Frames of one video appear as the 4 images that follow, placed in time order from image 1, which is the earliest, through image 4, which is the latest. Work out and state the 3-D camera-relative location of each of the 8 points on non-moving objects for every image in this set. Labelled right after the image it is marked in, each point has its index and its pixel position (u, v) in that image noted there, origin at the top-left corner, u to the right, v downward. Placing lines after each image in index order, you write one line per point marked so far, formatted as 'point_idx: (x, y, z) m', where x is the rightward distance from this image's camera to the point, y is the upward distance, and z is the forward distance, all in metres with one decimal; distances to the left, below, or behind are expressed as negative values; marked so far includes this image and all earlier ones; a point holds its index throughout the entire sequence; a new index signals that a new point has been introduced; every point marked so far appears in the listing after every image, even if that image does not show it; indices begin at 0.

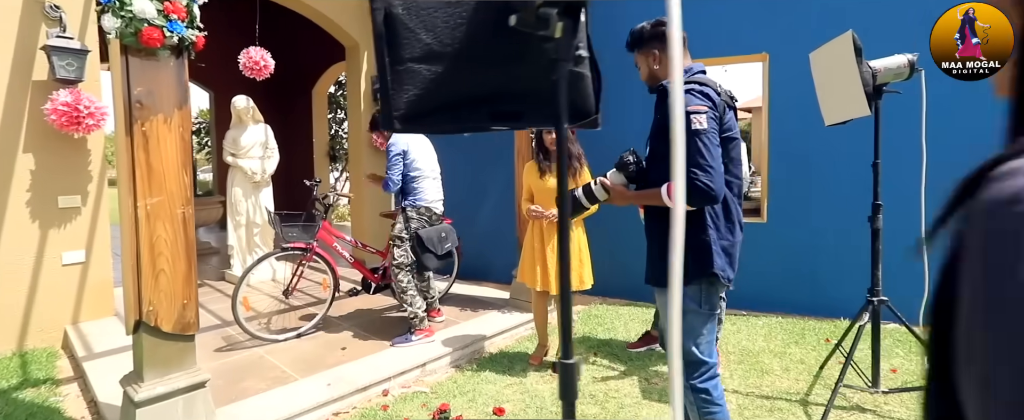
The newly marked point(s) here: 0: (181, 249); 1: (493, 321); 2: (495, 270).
0: (-1.5, -0.2, +2.0) m
1: (-0.2, -0.9, +3.8) m
2: (-0.2, -0.6, +5.0) m
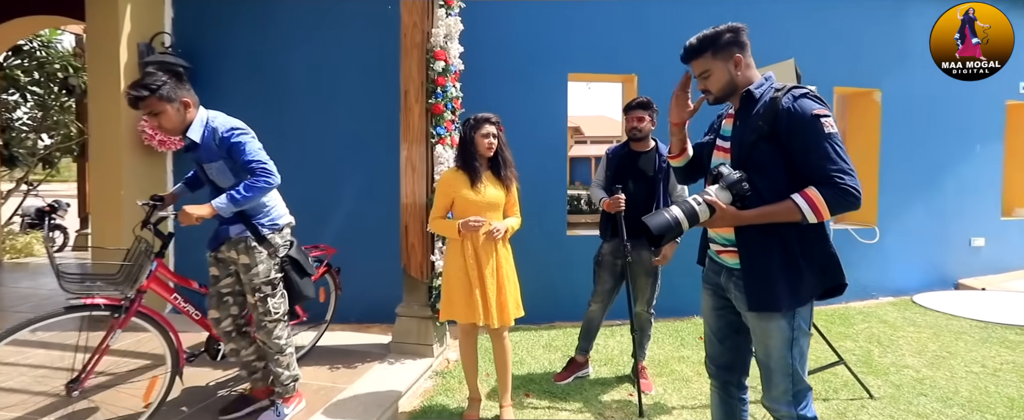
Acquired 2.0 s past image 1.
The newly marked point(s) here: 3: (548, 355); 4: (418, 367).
0: (-1.1, -0.3, +0.7) m
1: (-0.8, -1.1, +2.9) m
2: (-1.5, -0.9, +3.9) m
3: (+0.3, -1.1, +3.5) m
4: (-0.6, -1.1, +3.0) m
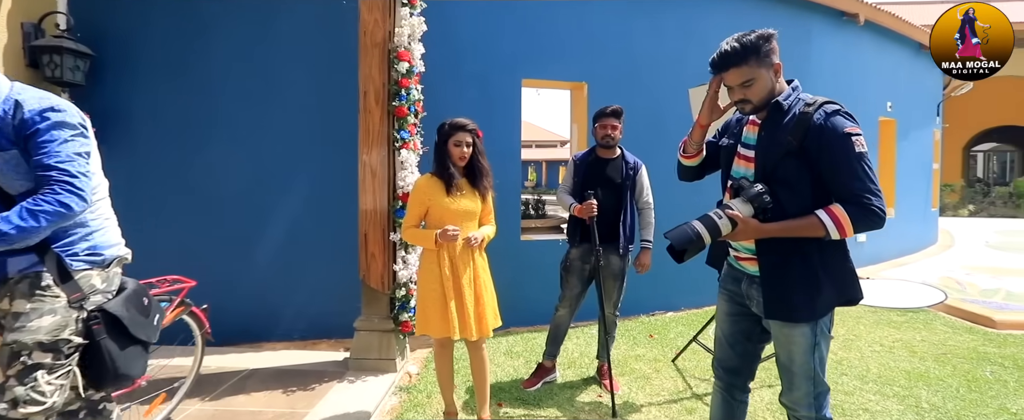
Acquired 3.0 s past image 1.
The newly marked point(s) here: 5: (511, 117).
0: (-0.9, -0.3, +0.5) m
1: (-1.0, -1.1, +2.7) m
2: (-1.8, -0.9, +3.6) m
3: (0.0, -1.2, +3.5) m
4: (-0.8, -1.1, +2.9) m
5: (0.0, +0.9, +4.1) m
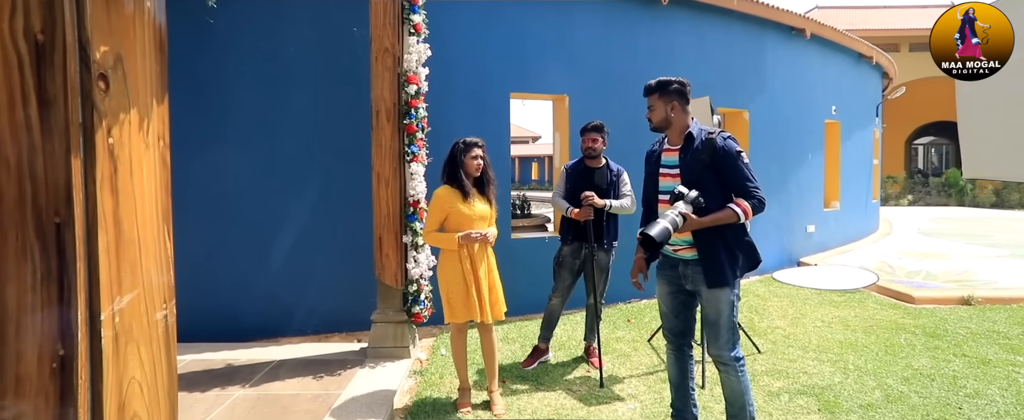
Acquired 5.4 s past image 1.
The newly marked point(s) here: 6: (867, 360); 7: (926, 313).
0: (-0.7, -0.4, +0.9) m
1: (-1.0, -1.2, +3.1) m
2: (-1.9, -1.0, +4.0) m
3: (0.0, -1.2, +3.9) m
4: (-0.8, -1.2, +3.3) m
5: (-0.1, +0.8, +4.5) m
6: (+2.7, -1.1, +3.4) m
7: (+4.0, -1.0, +4.3) m
